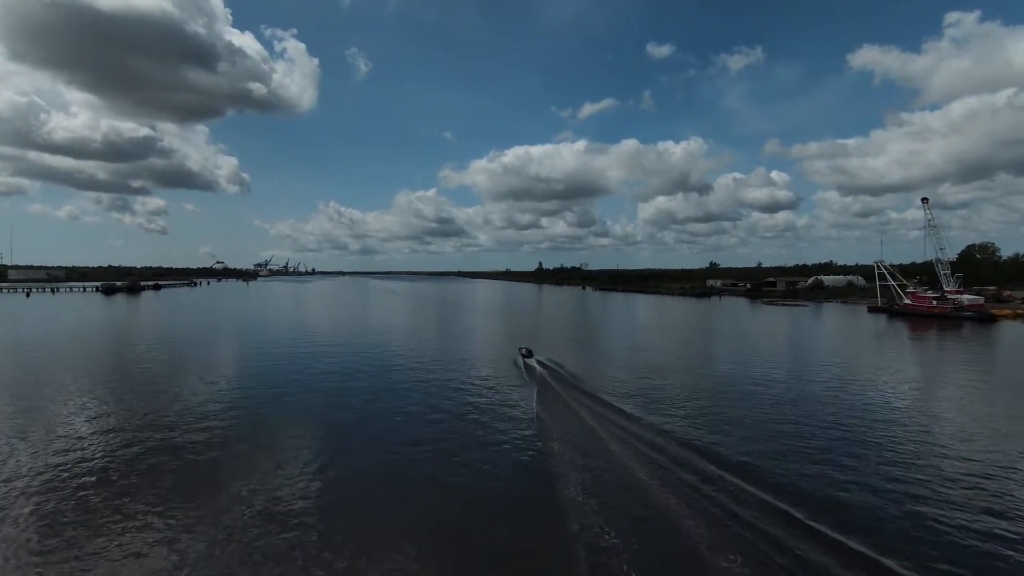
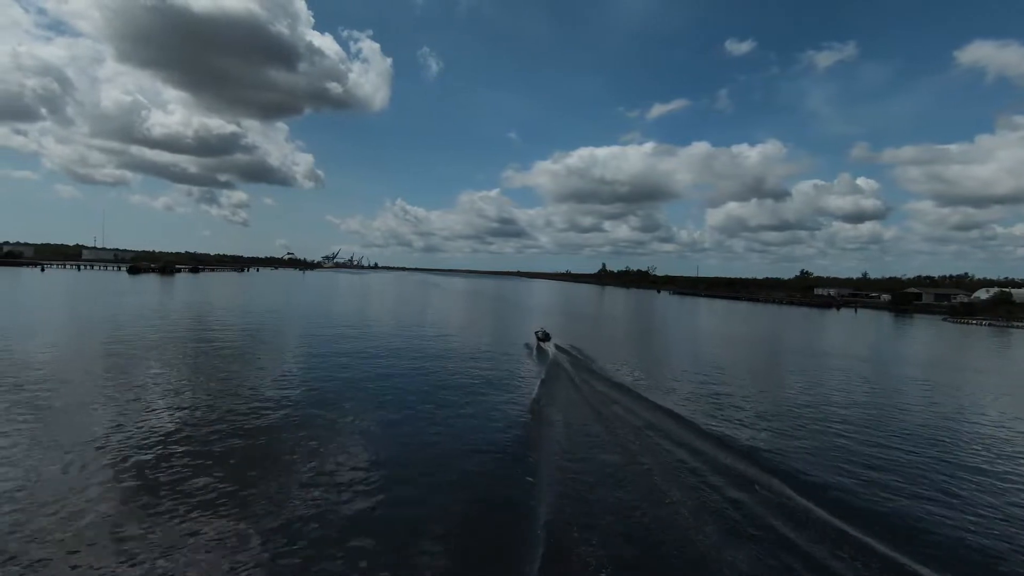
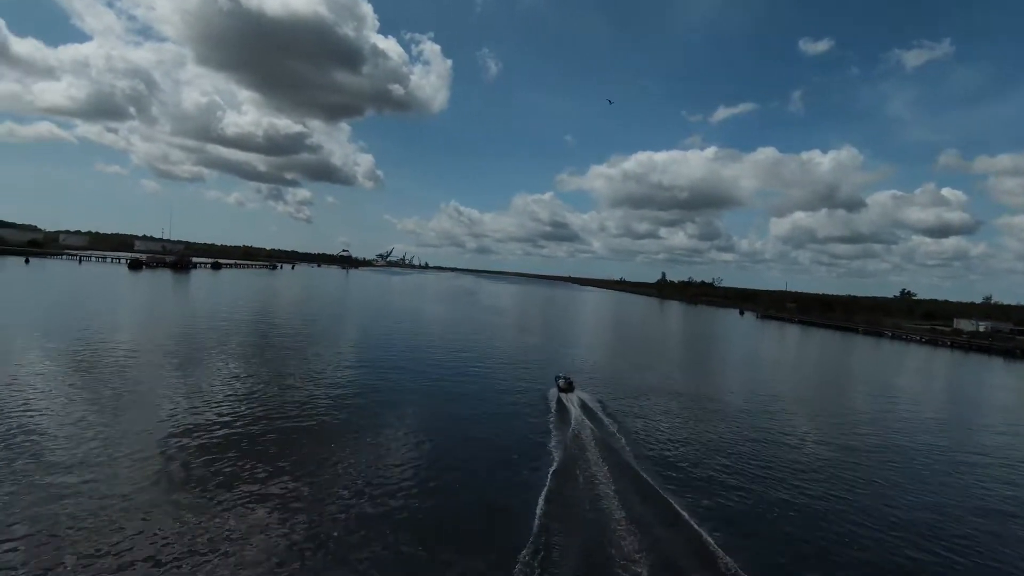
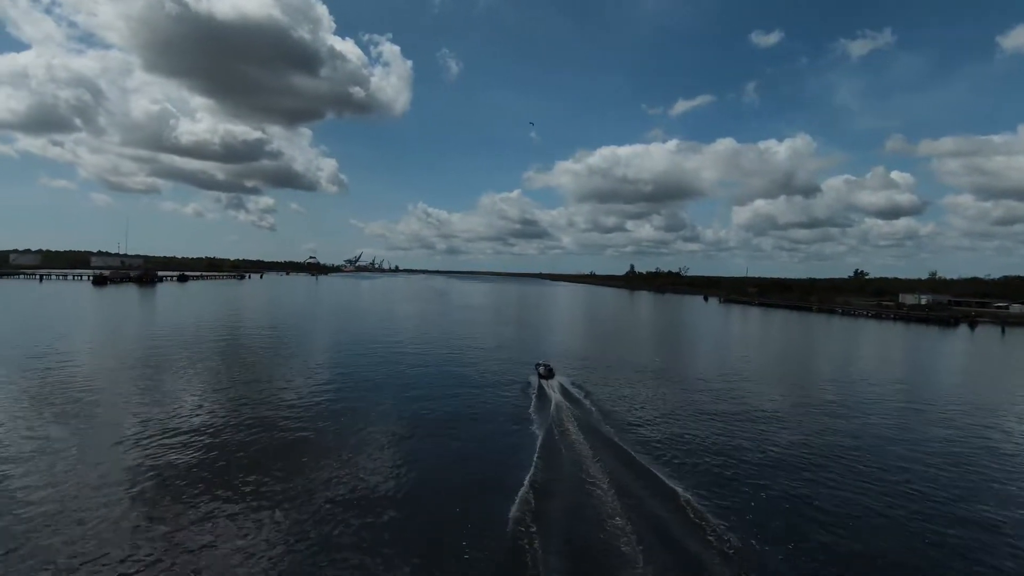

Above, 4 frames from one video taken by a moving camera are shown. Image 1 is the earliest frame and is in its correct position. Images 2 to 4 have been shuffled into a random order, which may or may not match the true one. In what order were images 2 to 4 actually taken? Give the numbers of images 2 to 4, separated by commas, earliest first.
2, 4, 3
